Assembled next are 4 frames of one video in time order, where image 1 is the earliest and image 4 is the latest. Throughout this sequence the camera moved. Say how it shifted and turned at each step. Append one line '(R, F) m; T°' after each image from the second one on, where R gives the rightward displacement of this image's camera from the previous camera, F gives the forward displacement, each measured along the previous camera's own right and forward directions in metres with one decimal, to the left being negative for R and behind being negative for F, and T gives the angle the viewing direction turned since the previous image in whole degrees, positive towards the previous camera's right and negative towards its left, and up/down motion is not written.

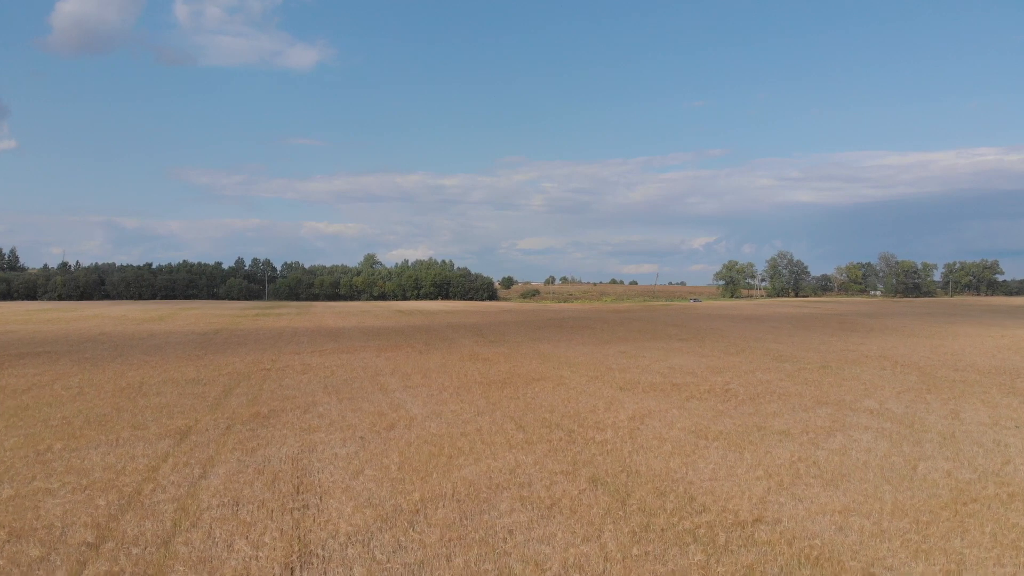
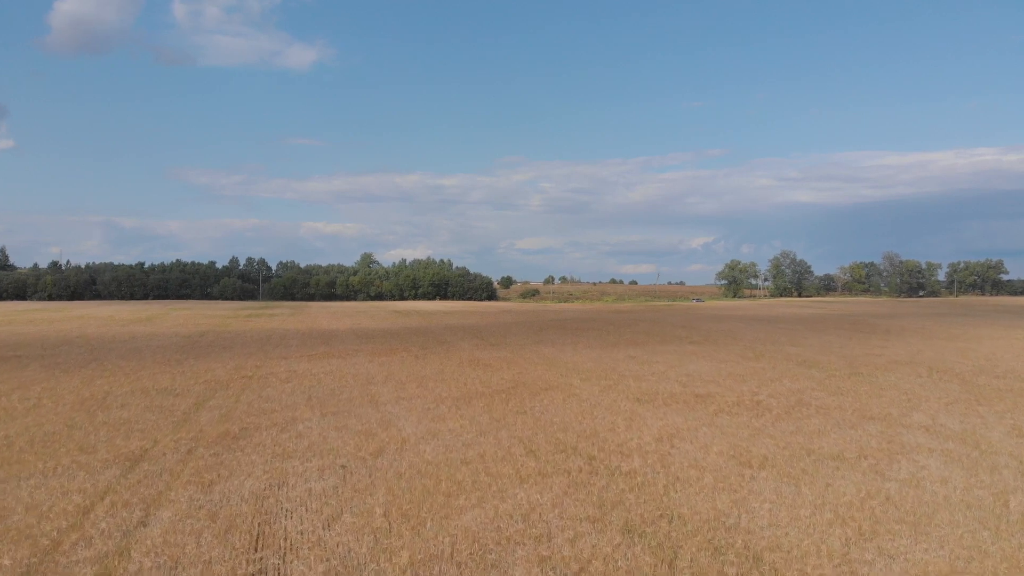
(-0.2, +1.7) m; 0°
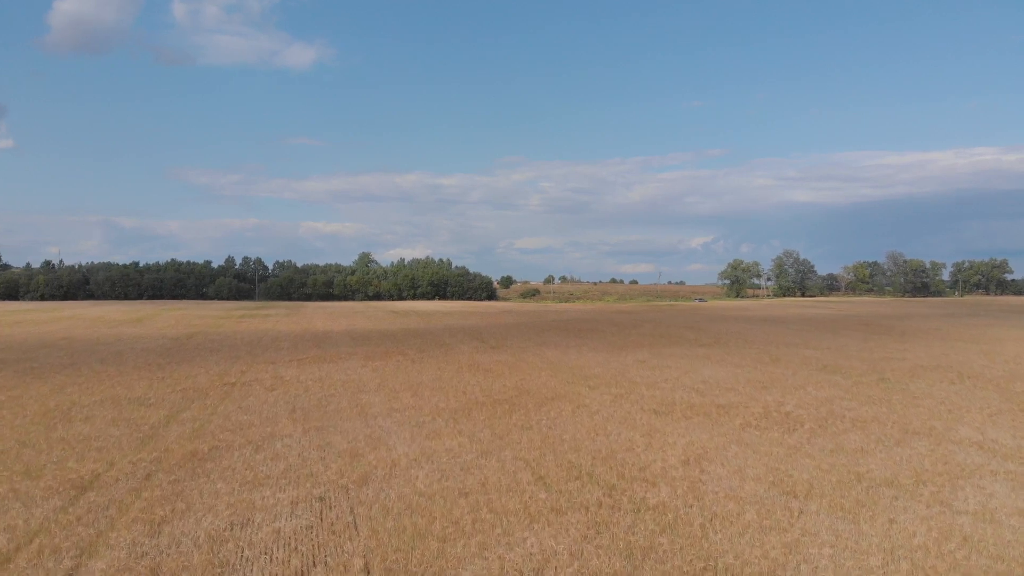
(-0.1, +1.3) m; 0°
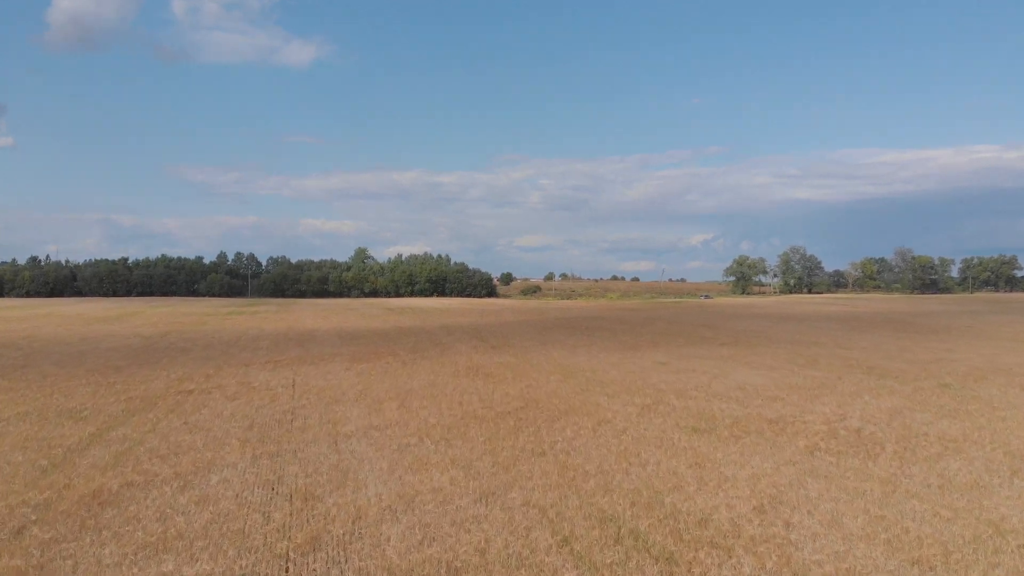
(-0.2, +2.6) m; 0°
